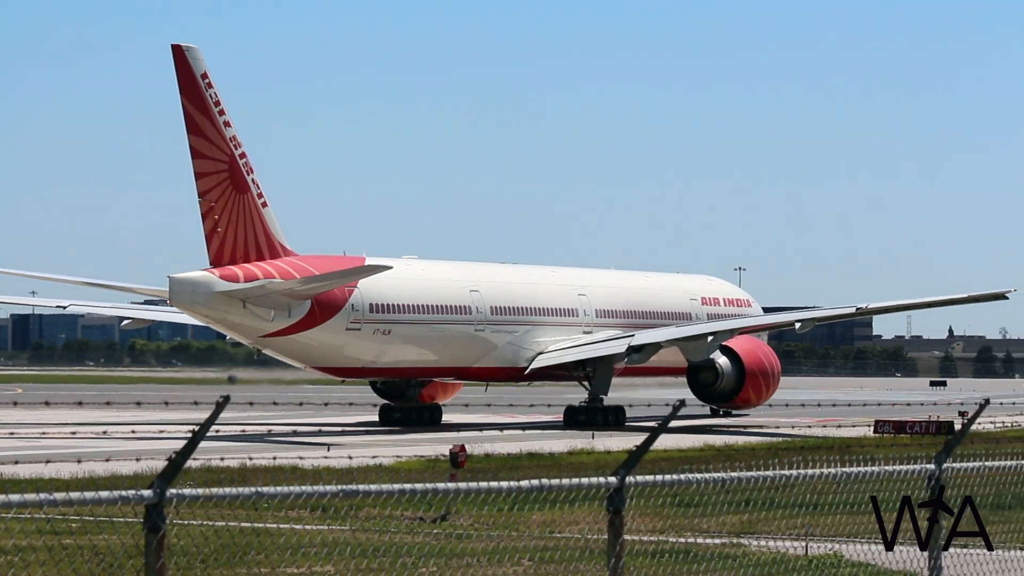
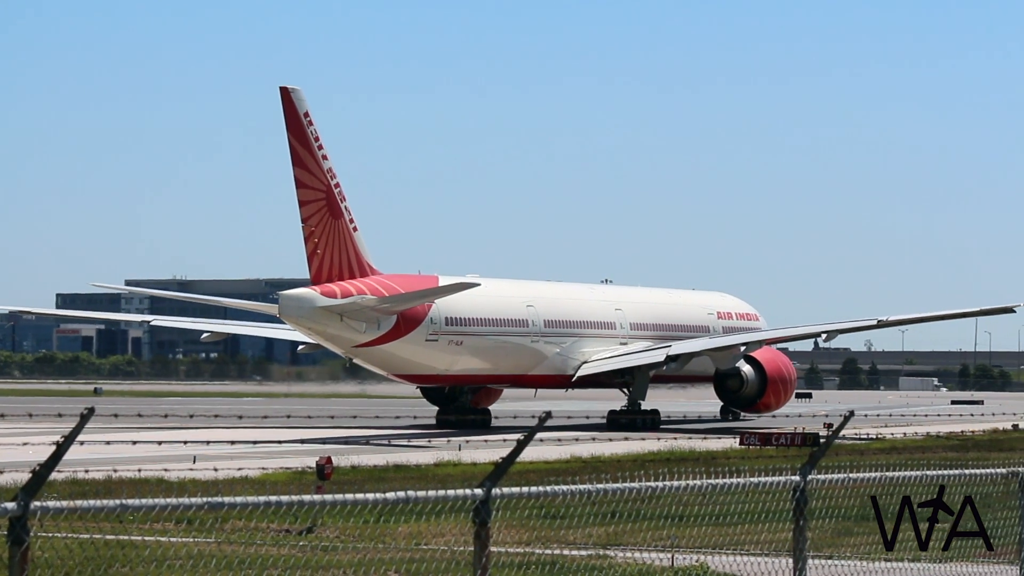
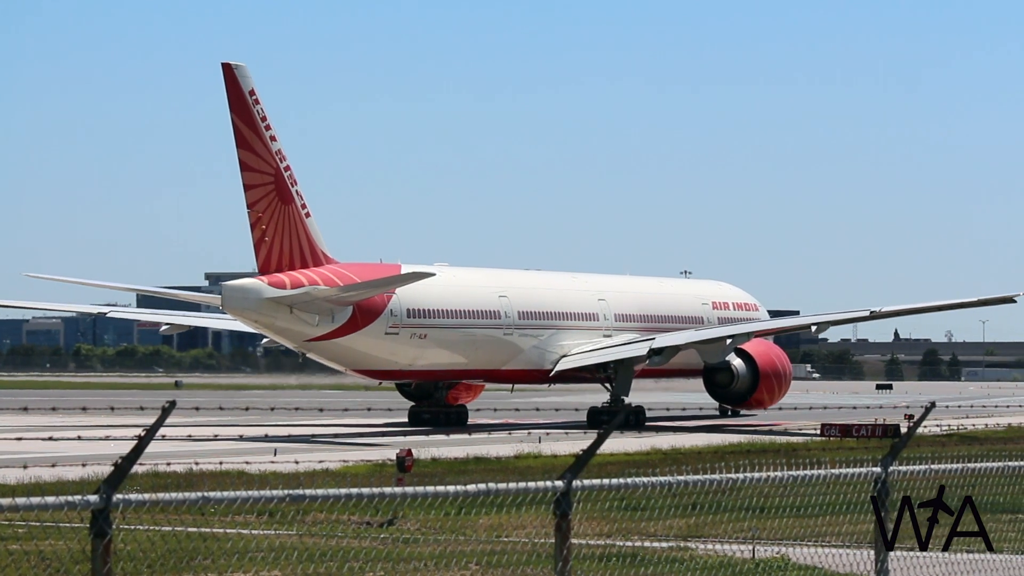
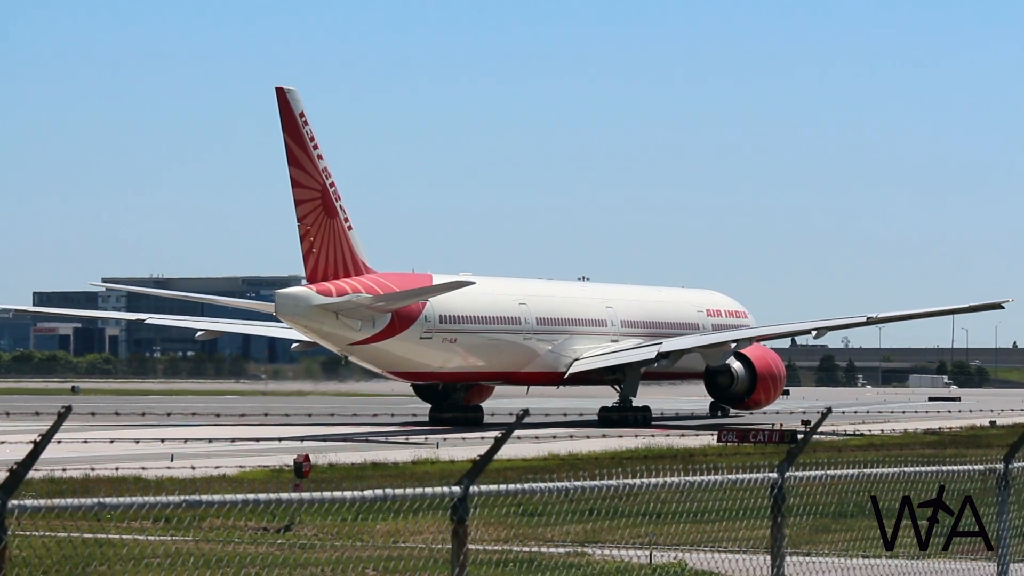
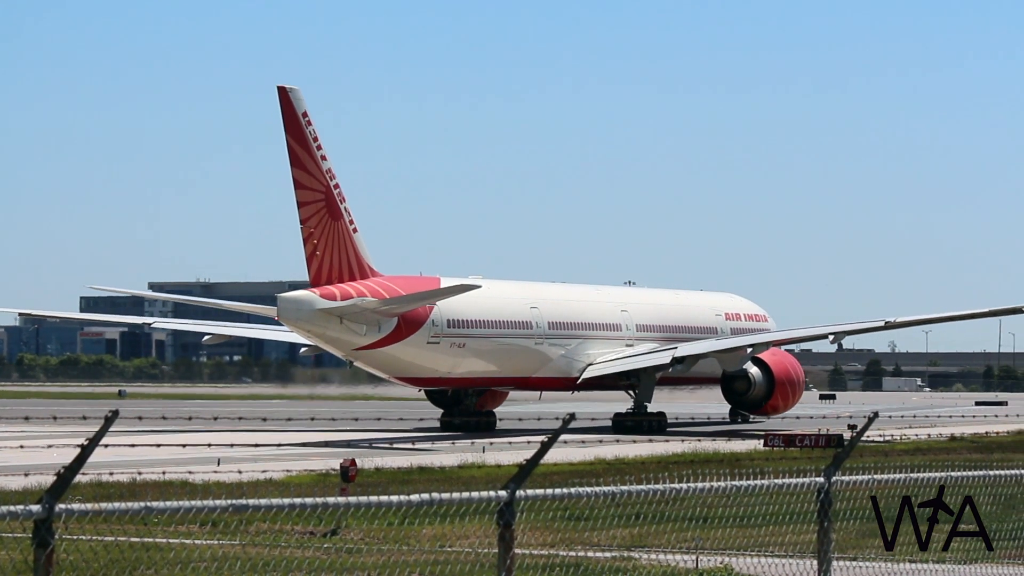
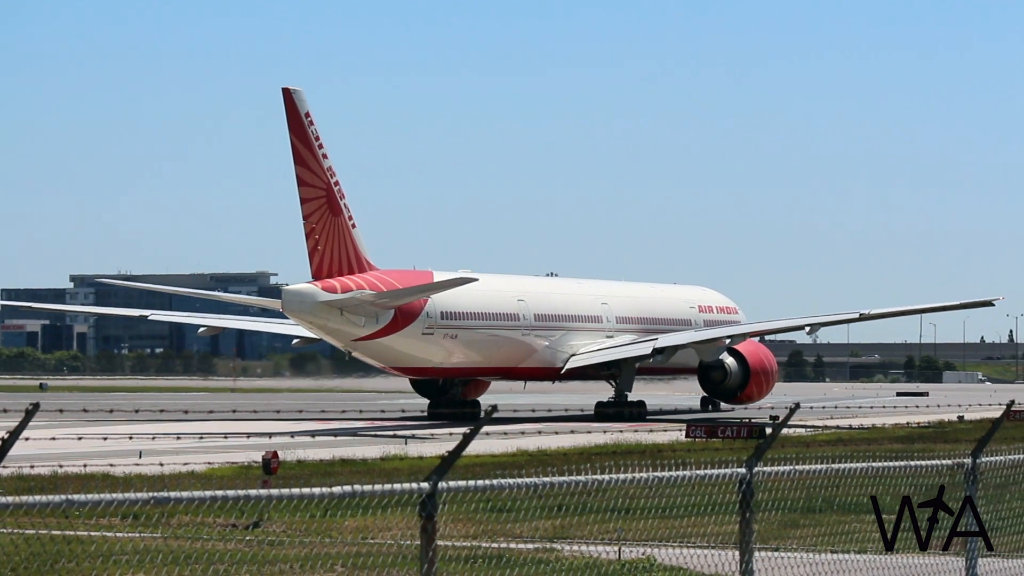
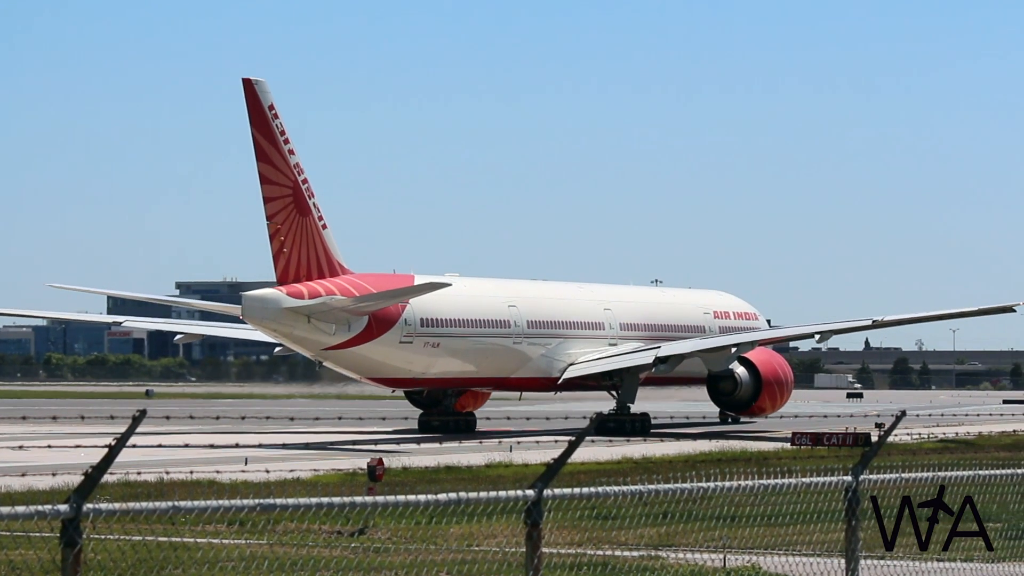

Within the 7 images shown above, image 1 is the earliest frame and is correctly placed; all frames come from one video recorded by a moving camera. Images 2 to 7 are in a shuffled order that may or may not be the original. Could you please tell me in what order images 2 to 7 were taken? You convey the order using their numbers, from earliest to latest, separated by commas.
3, 7, 5, 2, 4, 6
